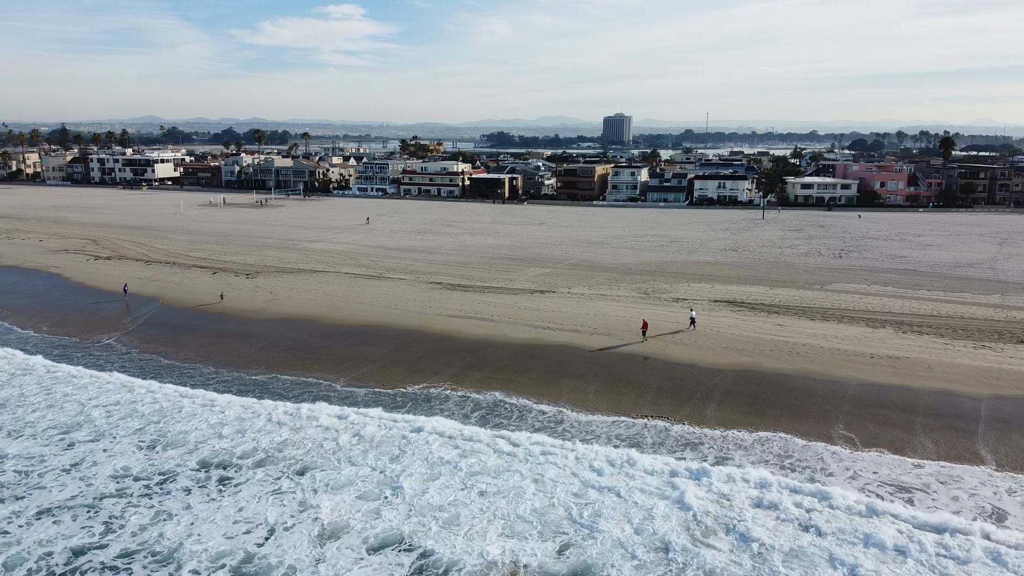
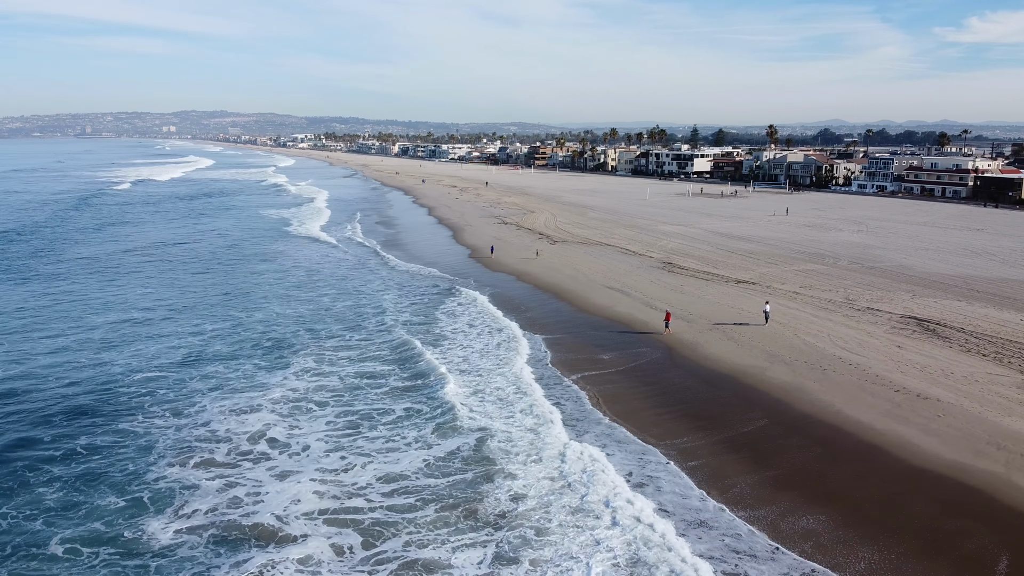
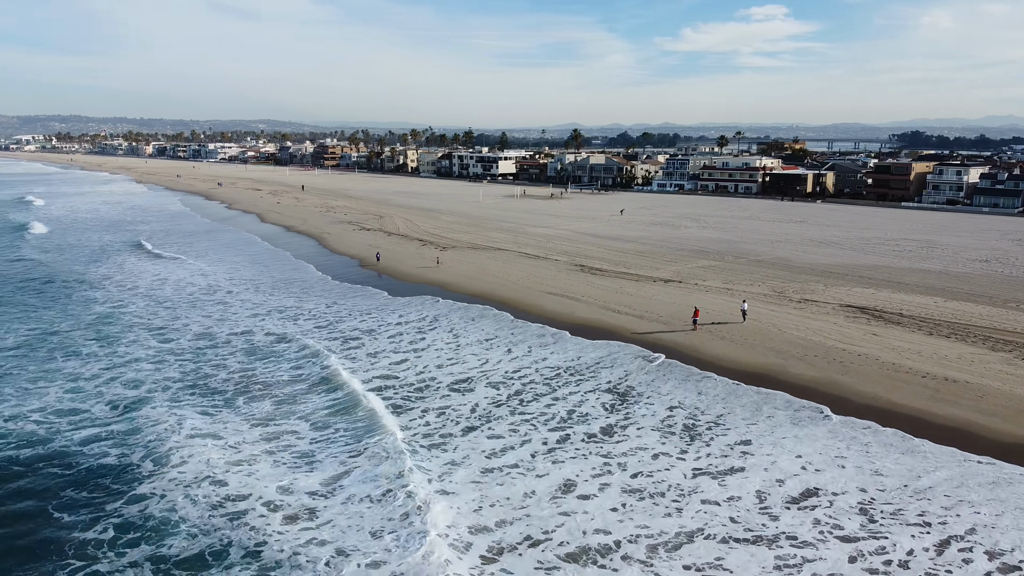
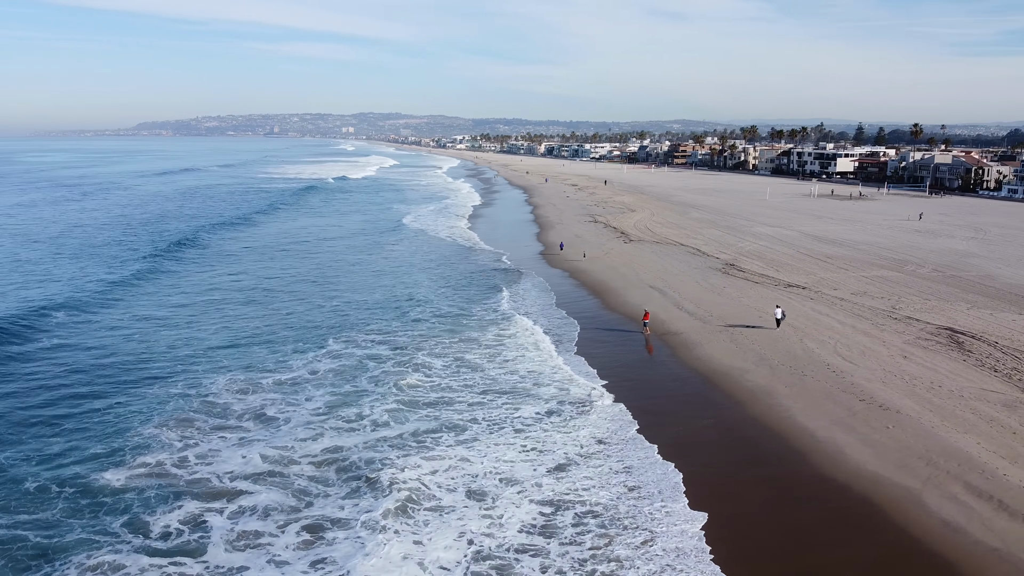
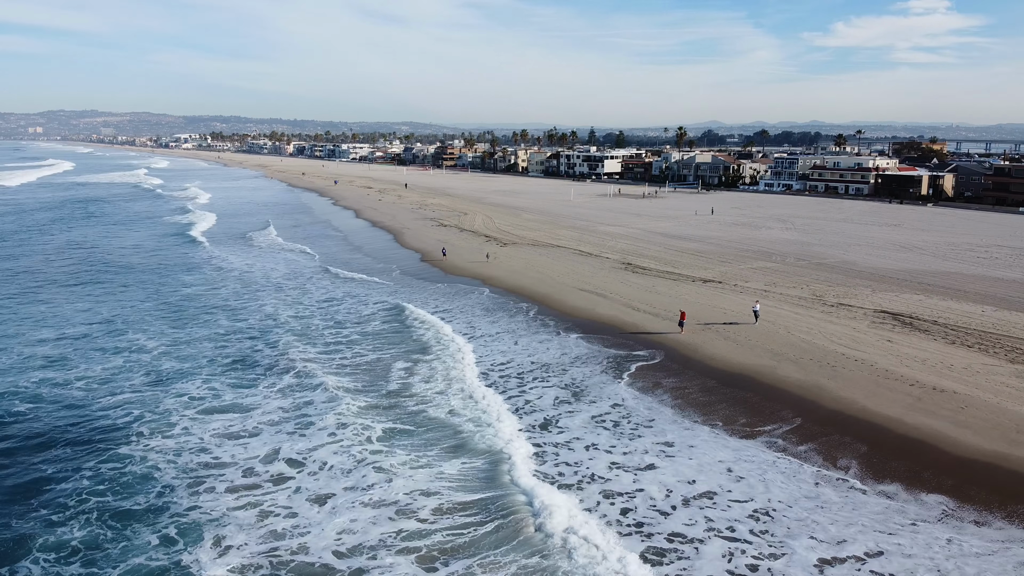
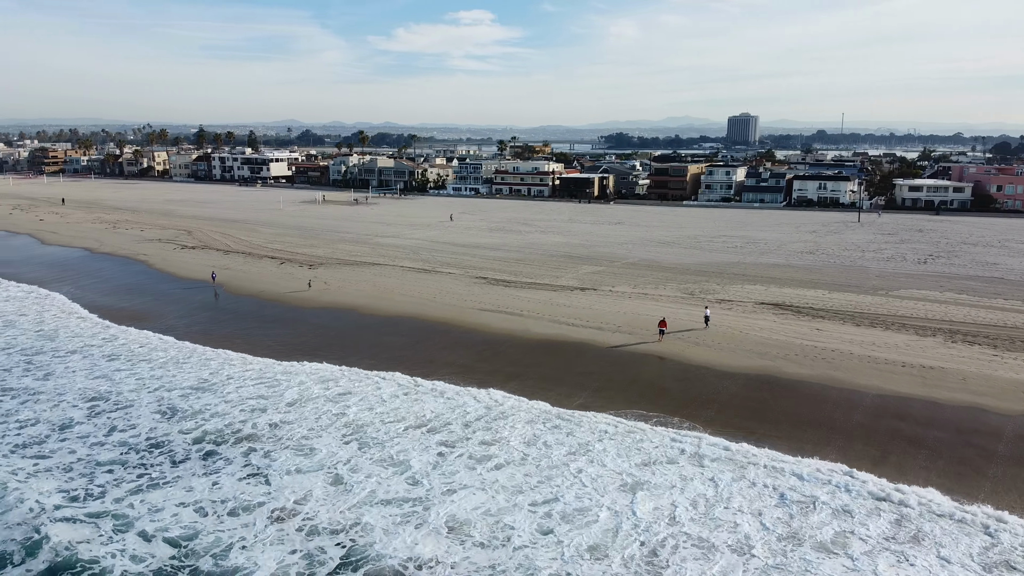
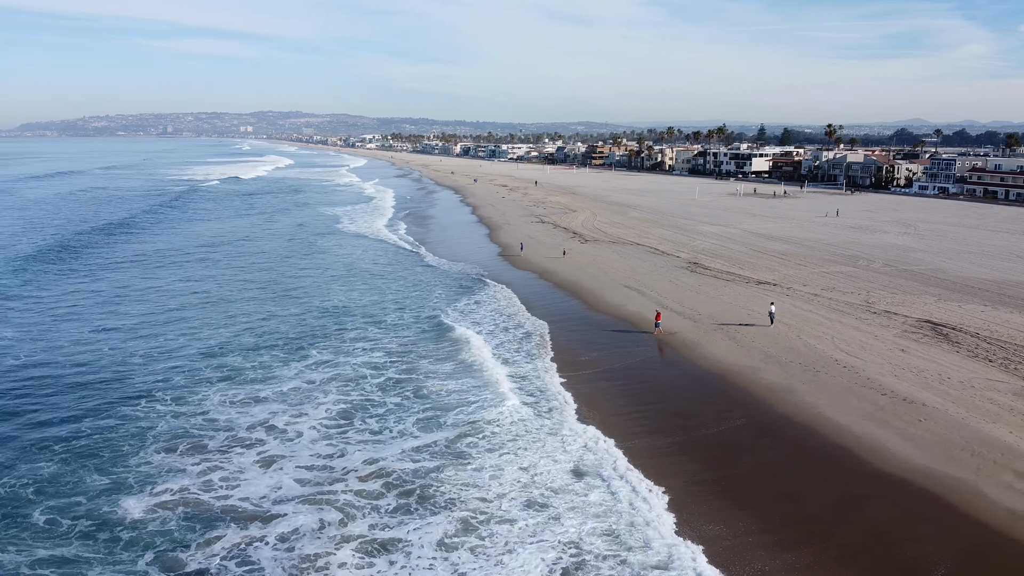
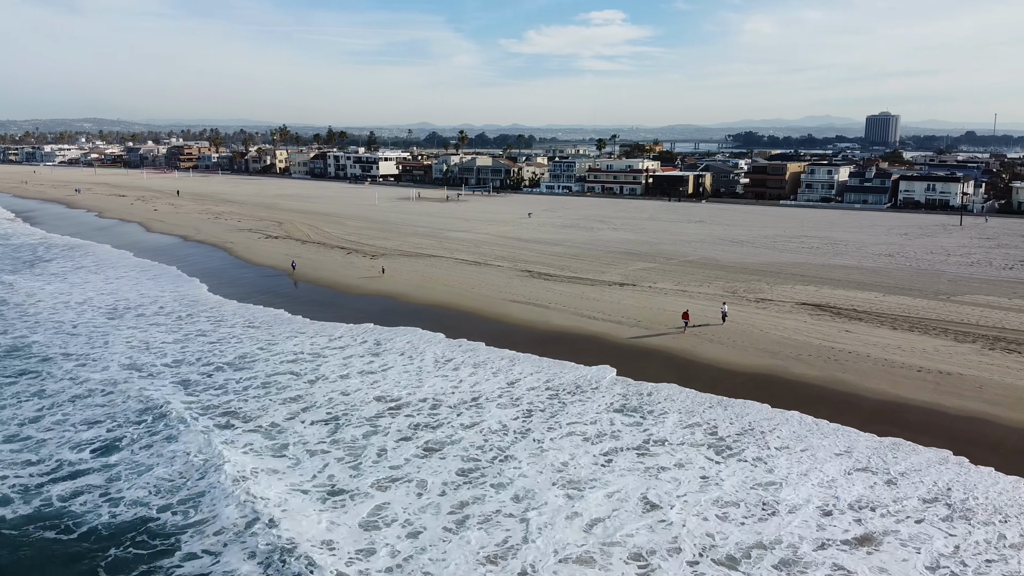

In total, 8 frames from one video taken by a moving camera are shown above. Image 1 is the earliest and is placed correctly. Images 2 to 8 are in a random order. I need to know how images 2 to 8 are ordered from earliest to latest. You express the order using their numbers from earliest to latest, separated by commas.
6, 8, 3, 5, 2, 7, 4
